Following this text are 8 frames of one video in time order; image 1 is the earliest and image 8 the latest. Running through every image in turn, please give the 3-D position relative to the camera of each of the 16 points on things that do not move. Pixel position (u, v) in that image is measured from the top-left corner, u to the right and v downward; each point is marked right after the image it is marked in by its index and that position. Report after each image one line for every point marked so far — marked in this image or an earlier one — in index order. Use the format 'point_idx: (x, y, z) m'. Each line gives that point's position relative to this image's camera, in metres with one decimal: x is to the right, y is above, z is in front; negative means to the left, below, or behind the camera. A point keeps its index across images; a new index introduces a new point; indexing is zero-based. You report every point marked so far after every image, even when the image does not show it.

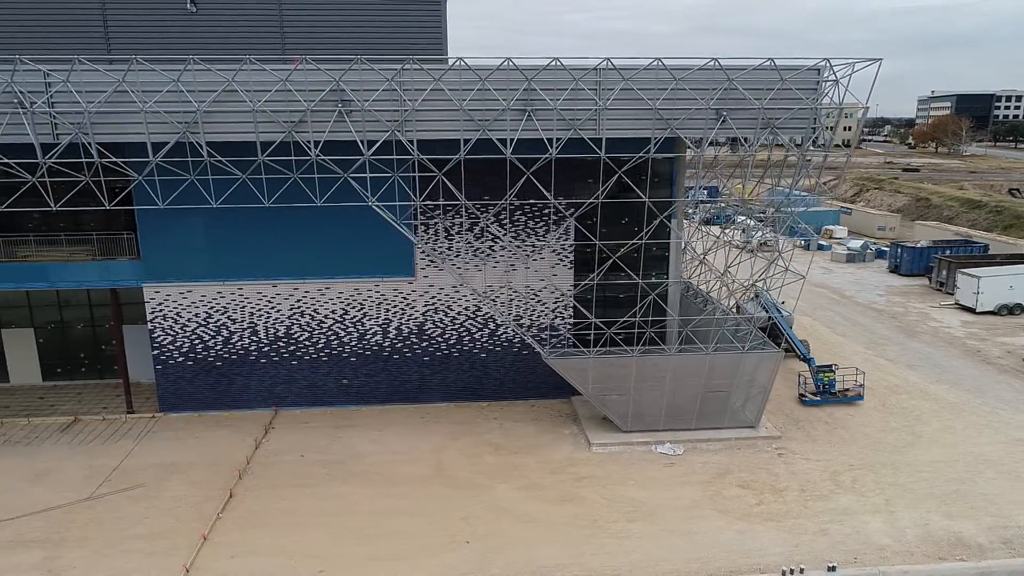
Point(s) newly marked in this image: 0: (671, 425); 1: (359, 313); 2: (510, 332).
0: (+2.0, -1.7, +11.5) m
1: (-2.0, -0.3, +12.2) m
2: (0.0, -0.6, +12.4) m
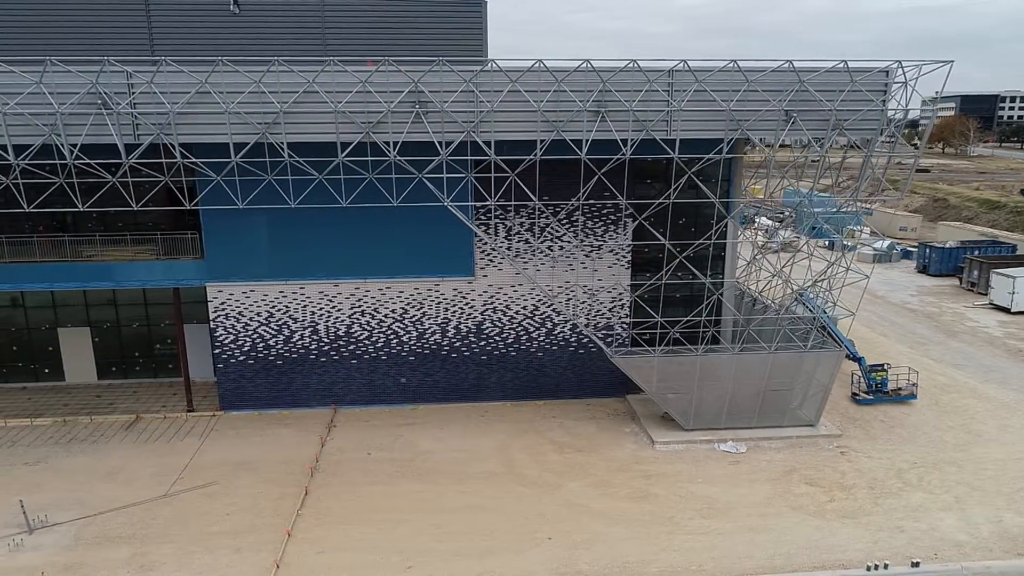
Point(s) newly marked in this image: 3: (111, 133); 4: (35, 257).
0: (+2.8, -1.7, +11.6) m
1: (-1.2, -0.3, +12.3) m
2: (+0.8, -0.6, +12.5) m
3: (-4.0, +1.6, +9.3) m
4: (-6.1, +0.4, +11.7) m
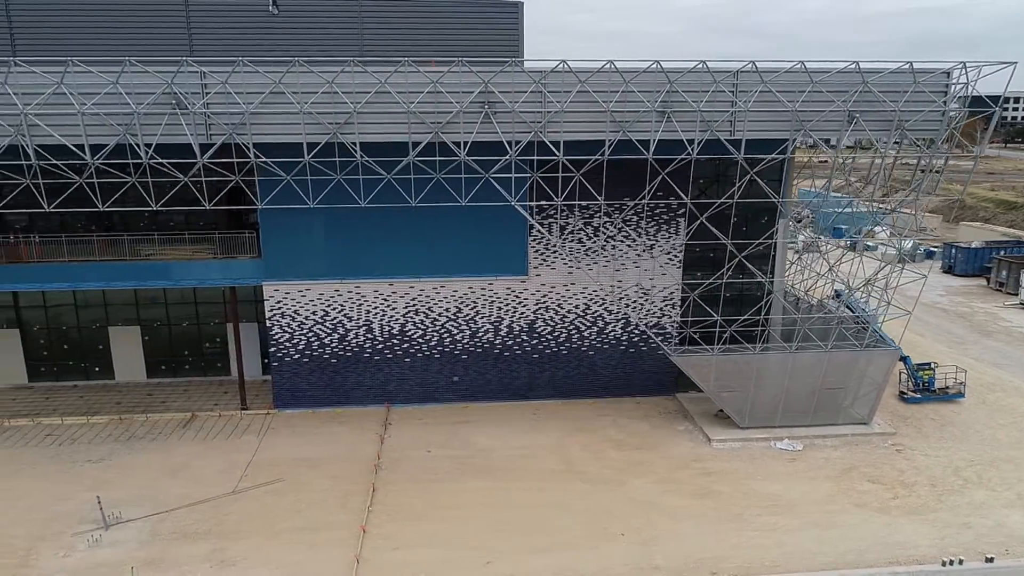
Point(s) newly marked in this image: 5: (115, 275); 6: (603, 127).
0: (+3.5, -1.7, +11.7) m
1: (-0.5, -0.3, +12.4) m
2: (+1.5, -0.6, +12.6) m
3: (-3.3, +1.6, +9.4) m
4: (-5.4, +0.4, +11.8) m
5: (-5.1, +0.2, +11.7) m
6: (+1.0, +1.7, +9.8) m
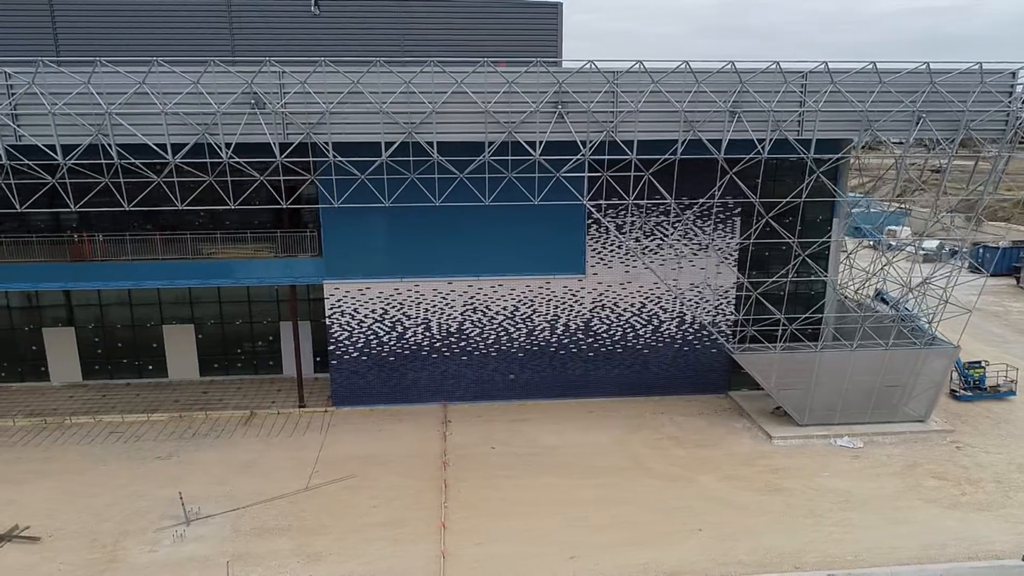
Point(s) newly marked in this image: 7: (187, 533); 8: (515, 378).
0: (+4.3, -1.7, +11.8) m
1: (+0.2, -0.3, +12.4) m
2: (+2.2, -0.6, +12.7) m
3: (-2.5, +1.6, +9.5) m
4: (-4.6, +0.4, +11.9) m
5: (-4.3, +0.2, +11.8) m
6: (+1.8, +1.7, +9.9) m
7: (-3.2, -2.4, +9.0) m
8: (0.0, -1.2, +12.8) m
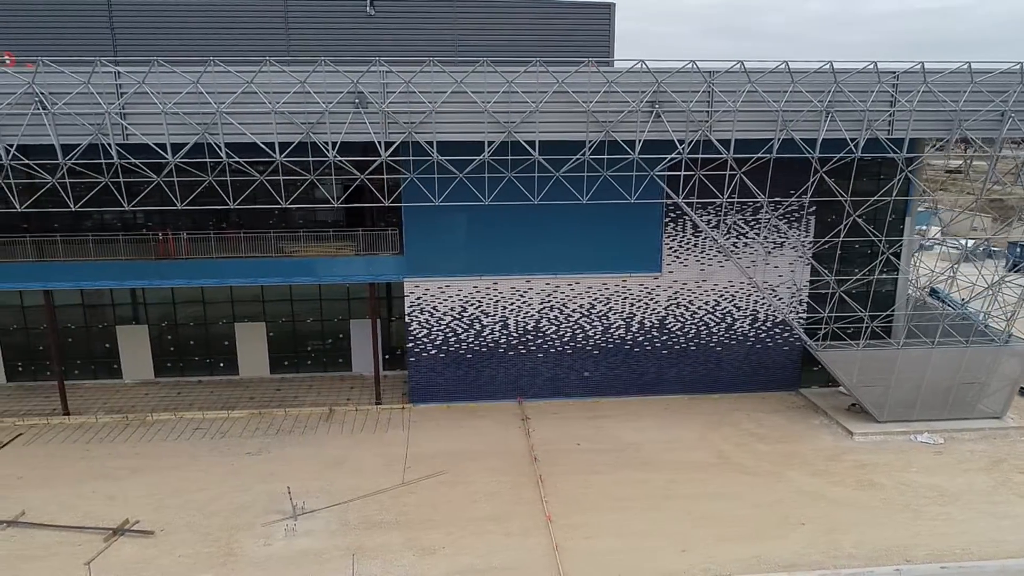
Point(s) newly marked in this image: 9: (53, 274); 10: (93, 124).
0: (+5.3, -1.7, +11.9) m
1: (+1.3, -0.3, +12.6) m
2: (+3.3, -0.5, +12.8) m
3: (-1.5, +1.6, +9.6) m
4: (-3.5, +0.5, +12.0) m
5: (-3.3, +0.2, +11.9) m
6: (+2.8, +1.8, +10.0) m
7: (-2.1, -2.4, +9.1) m
8: (+1.1, -1.2, +12.9) m
9: (-5.8, +0.2, +11.7) m
10: (-4.2, +1.7, +9.3) m
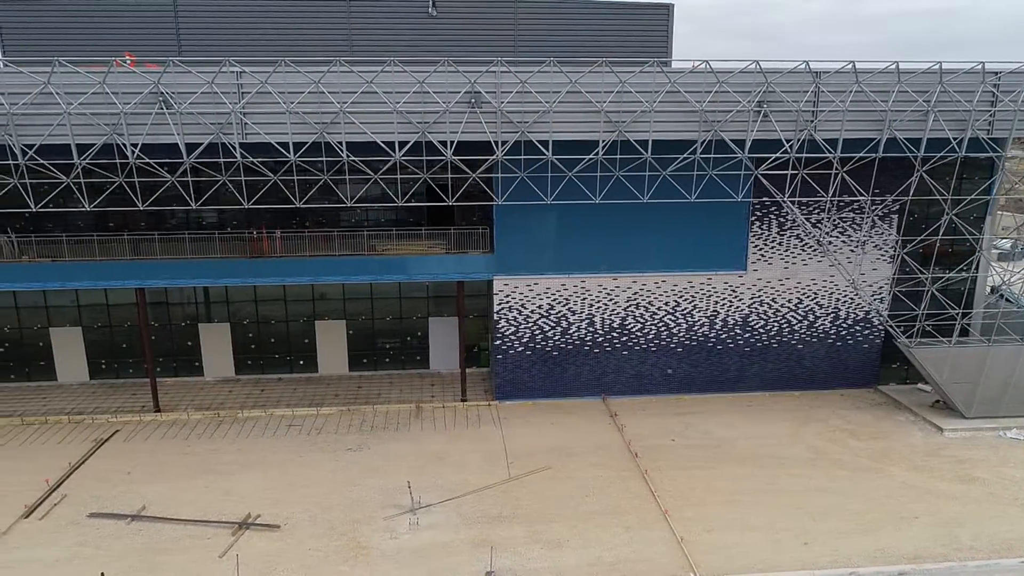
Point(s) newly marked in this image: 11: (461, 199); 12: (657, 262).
0: (+6.5, -1.6, +12.0) m
1: (+2.5, -0.2, +12.7) m
2: (+4.5, -0.5, +13.0) m
3: (-0.3, +1.7, +9.7) m
4: (-2.4, +0.5, +12.1) m
5: (-2.1, +0.3, +12.1) m
6: (+4.0, +1.8, +10.2) m
7: (-0.9, -2.3, +9.3) m
8: (+2.3, -1.2, +13.0) m
9: (-4.6, +0.2, +11.8) m
10: (-3.0, +1.7, +9.4) m
11: (-0.8, +1.2, +12.7) m
12: (+2.0, +0.3, +12.4) m
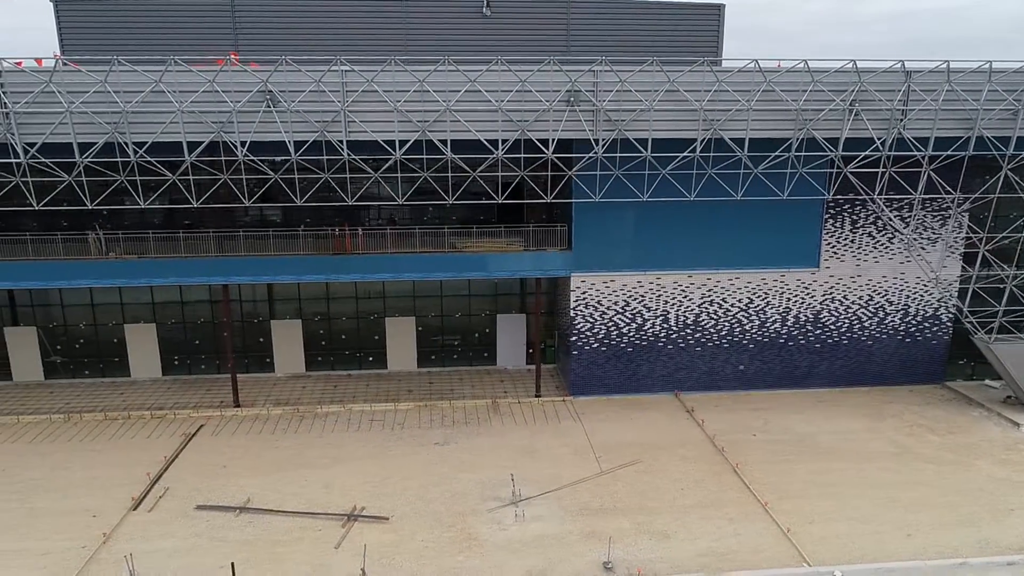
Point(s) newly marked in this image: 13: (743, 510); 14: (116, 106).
0: (+7.5, -1.6, +12.2) m
1: (+3.5, -0.2, +12.8) m
2: (+5.5, -0.5, +13.1) m
3: (+0.8, +1.7, +9.9) m
4: (-1.3, +0.5, +12.3) m
5: (-1.0, +0.3, +12.2) m
6: (+5.1, +1.8, +10.3) m
7: (+0.1, -2.3, +9.4) m
8: (+3.3, -1.2, +13.1) m
9: (-3.6, +0.2, +12.0) m
10: (-2.0, +1.7, +9.5) m
11: (+0.2, +1.3, +12.8) m
12: (+3.0, +0.4, +12.6) m
13: (+2.4, -2.3, +9.4) m
14: (-4.0, +1.9, +9.4) m
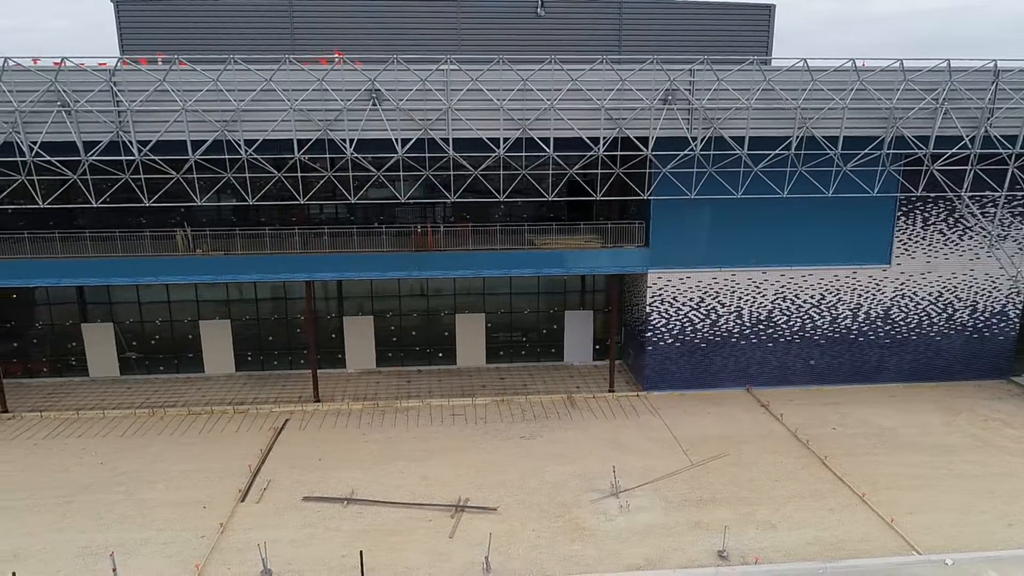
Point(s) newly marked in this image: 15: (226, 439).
0: (+8.6, -1.5, +12.4) m
1: (+4.6, -0.1, +13.0) m
2: (+6.6, -0.4, +13.3) m
3: (+1.9, +1.8, +10.0) m
4: (-0.2, +0.6, +12.4) m
5: (0.0, +0.3, +12.4) m
6: (+6.2, +1.9, +10.5) m
7: (+1.2, -2.3, +9.6) m
8: (+4.4, -1.1, +13.3) m
9: (-2.5, +0.3, +12.1) m
10: (-0.9, +1.8, +9.7) m
11: (+1.3, +1.3, +13.0) m
12: (+4.1, +0.4, +12.7) m
13: (+3.4, -2.2, +9.6) m
14: (-3.0, +1.9, +9.6) m
15: (-3.6, -1.9, +11.5) m
